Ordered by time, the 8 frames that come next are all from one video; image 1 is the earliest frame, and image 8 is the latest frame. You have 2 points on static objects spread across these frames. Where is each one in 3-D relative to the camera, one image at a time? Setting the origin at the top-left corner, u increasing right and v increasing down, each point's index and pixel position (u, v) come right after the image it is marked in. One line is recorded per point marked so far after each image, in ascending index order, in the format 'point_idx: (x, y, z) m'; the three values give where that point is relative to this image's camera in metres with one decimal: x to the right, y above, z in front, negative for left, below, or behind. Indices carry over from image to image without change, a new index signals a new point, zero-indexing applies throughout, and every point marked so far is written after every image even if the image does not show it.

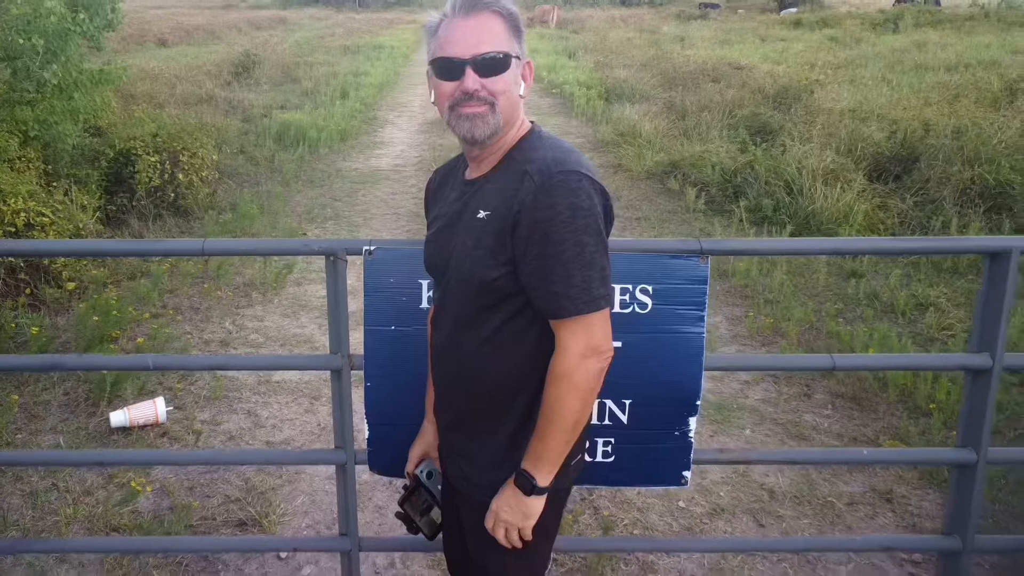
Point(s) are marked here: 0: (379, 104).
0: (-2.2, +3.1, +13.2) m
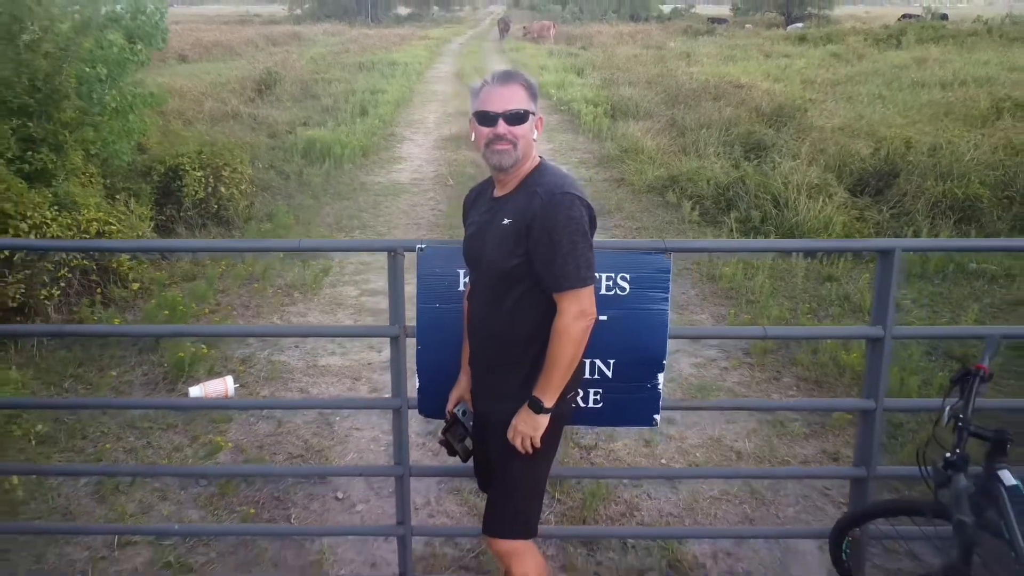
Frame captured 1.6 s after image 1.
0: (-2.0, +2.9, +13.8) m
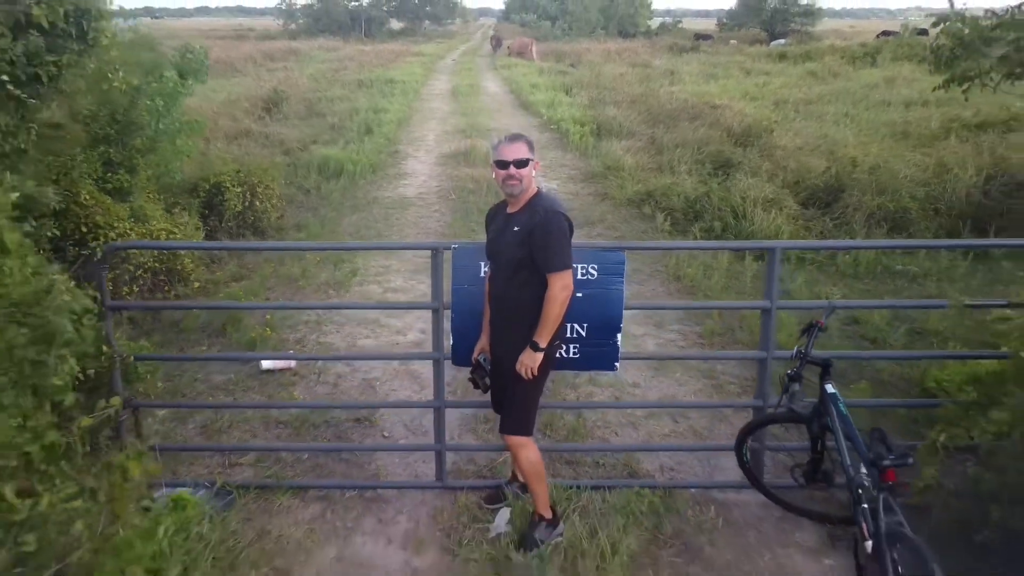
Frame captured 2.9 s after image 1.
0: (-2.1, +2.8, +15.0) m
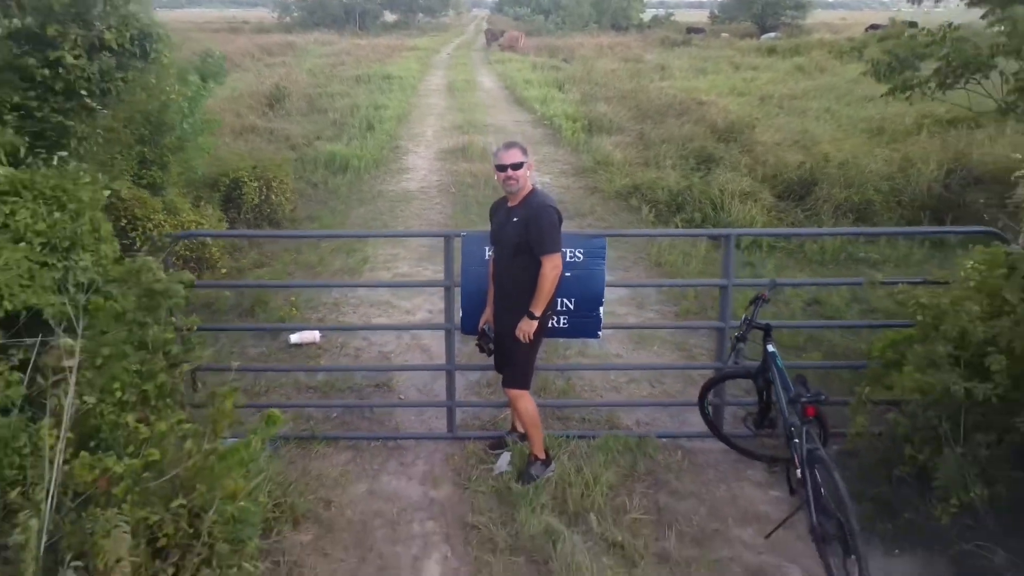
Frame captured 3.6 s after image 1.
0: (-2.2, +3.0, +15.6) m
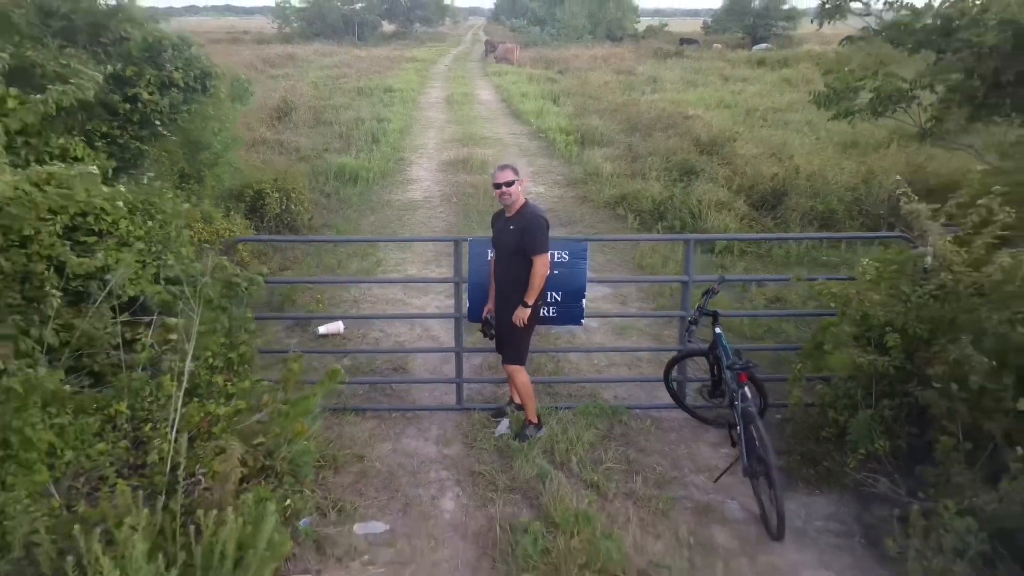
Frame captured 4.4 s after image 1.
0: (-2.3, +3.0, +16.5) m
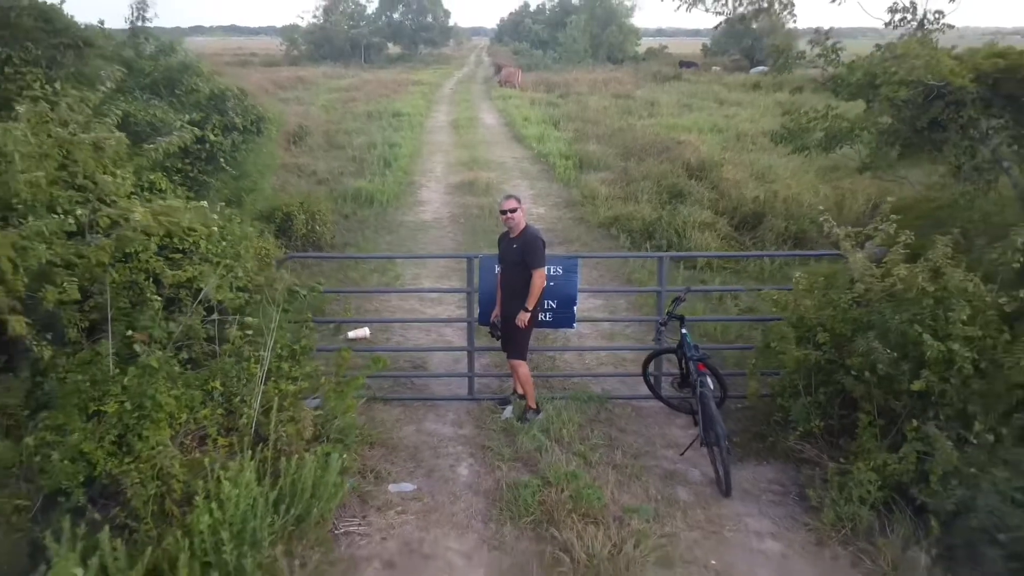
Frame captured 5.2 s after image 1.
0: (-2.2, +2.6, +17.6) m
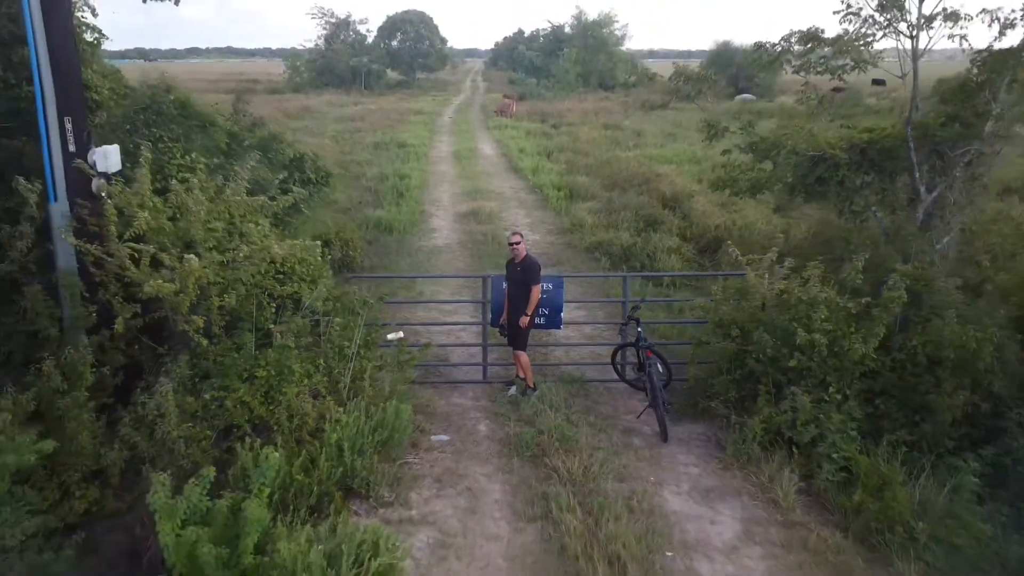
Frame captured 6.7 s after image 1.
0: (-2.3, +2.2, +19.8) m
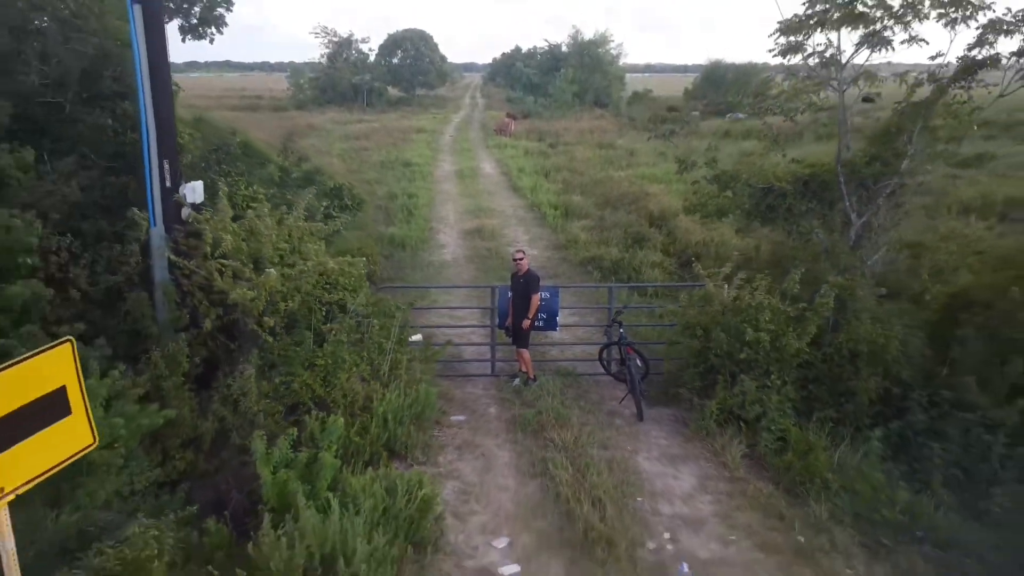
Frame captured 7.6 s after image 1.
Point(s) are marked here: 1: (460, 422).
0: (-2.3, +2.0, +21.5) m
1: (-0.6, -1.5, +8.6) m
